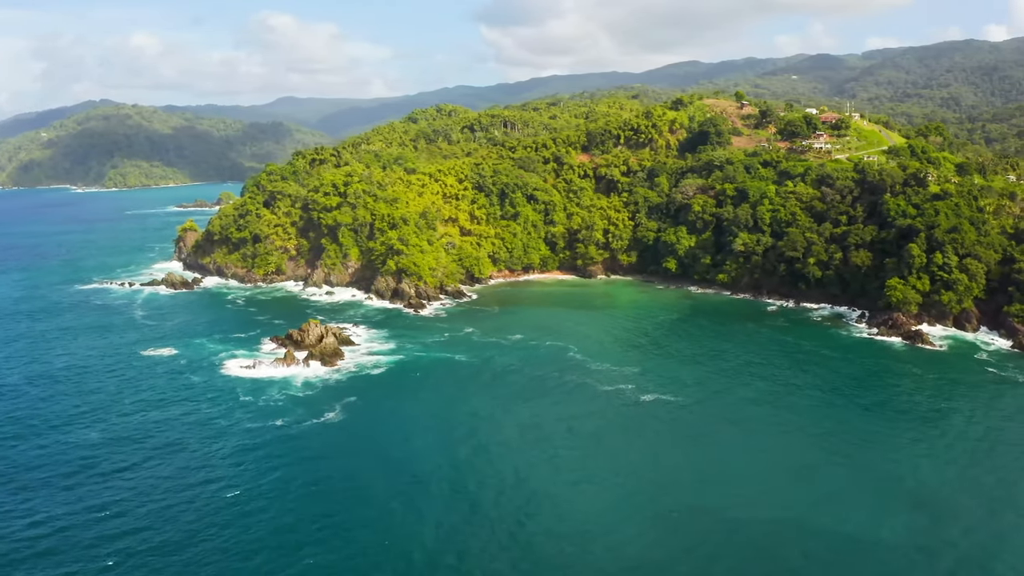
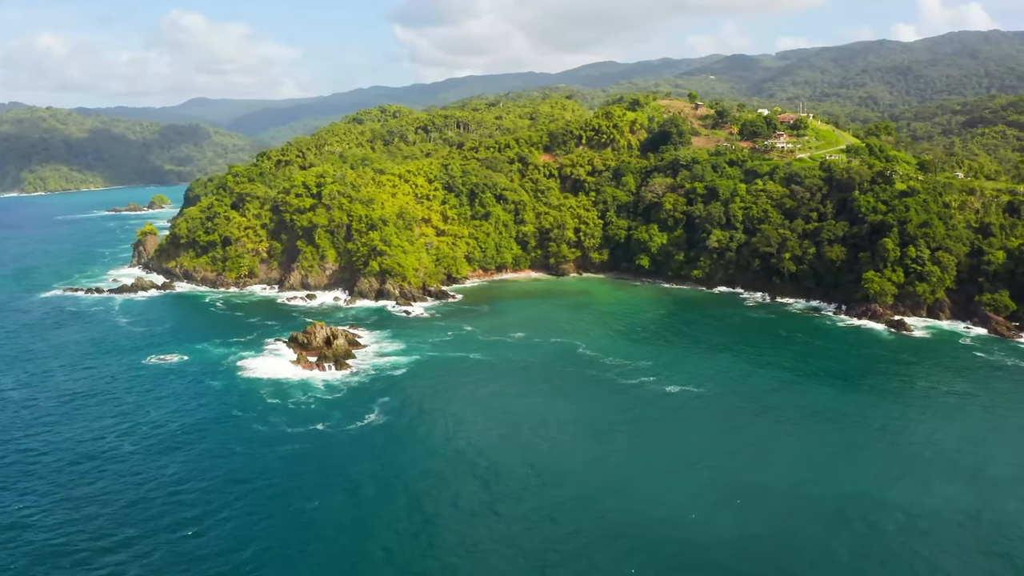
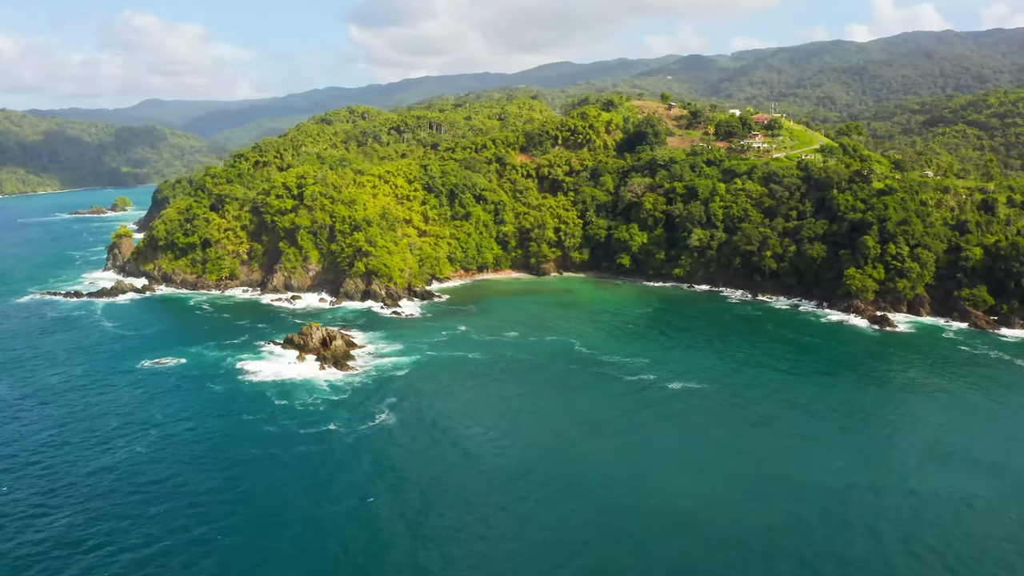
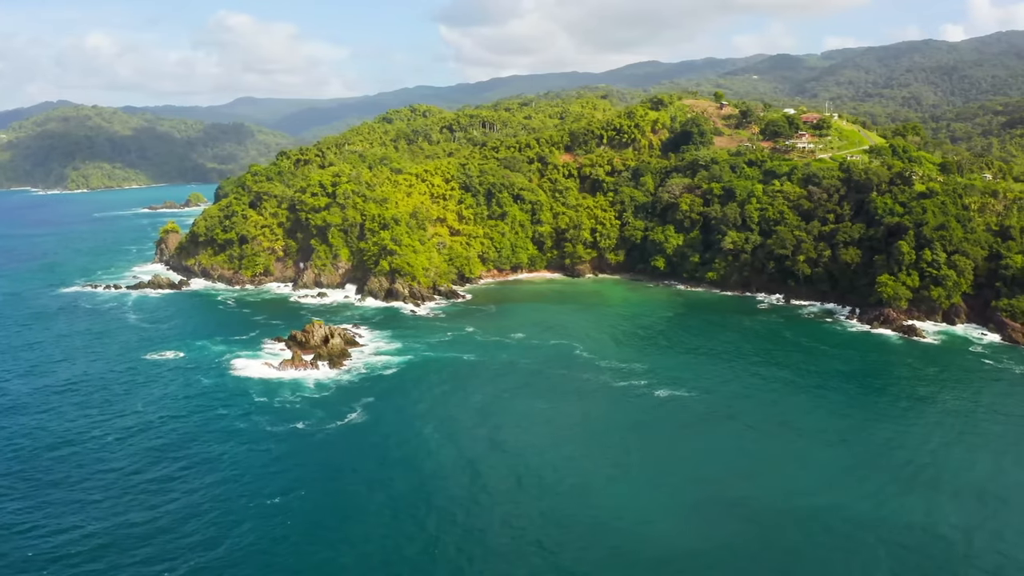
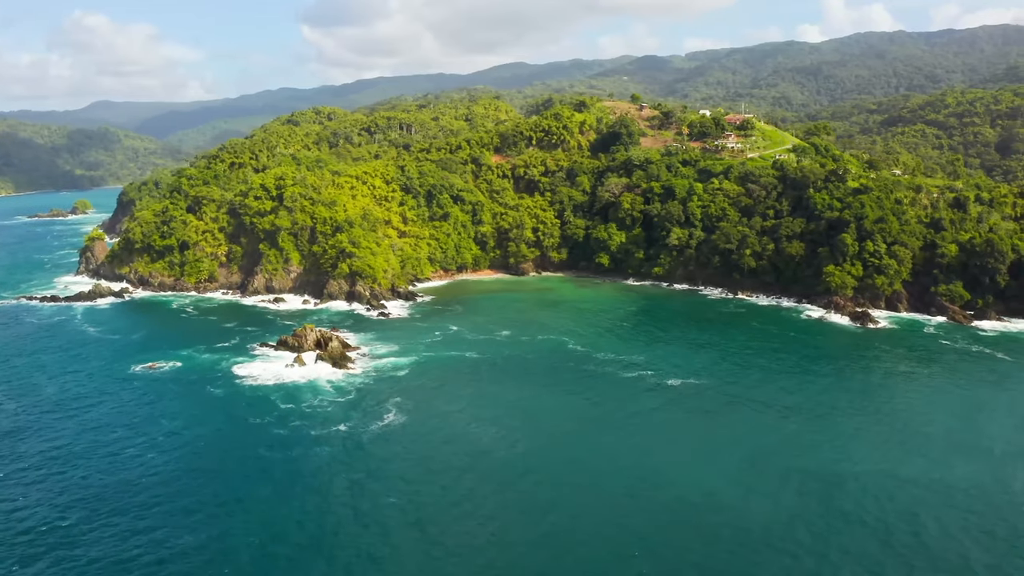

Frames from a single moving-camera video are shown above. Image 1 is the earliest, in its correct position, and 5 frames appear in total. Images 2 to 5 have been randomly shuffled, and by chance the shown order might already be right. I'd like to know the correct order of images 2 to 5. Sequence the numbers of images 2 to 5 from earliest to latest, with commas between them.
4, 2, 3, 5
